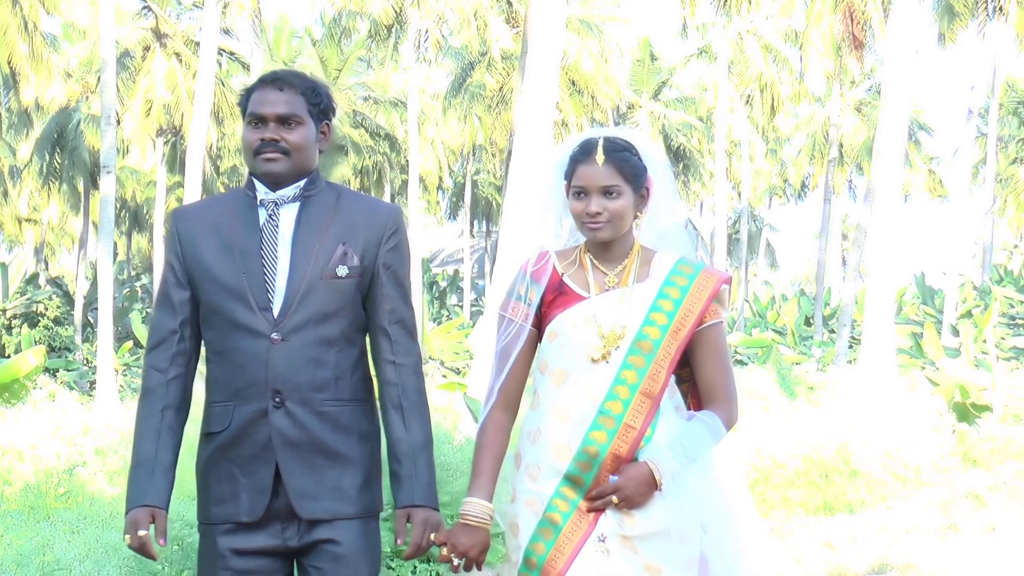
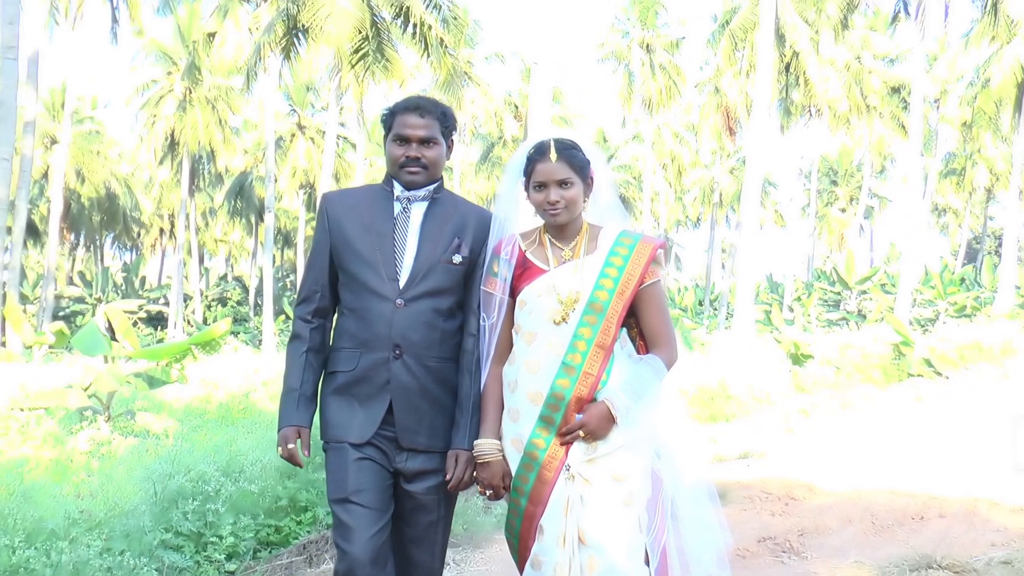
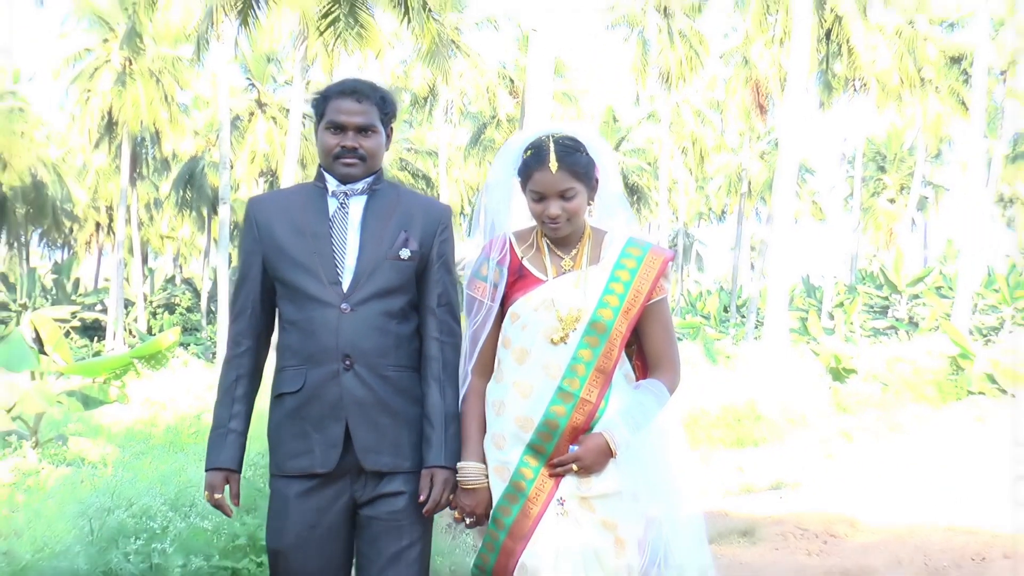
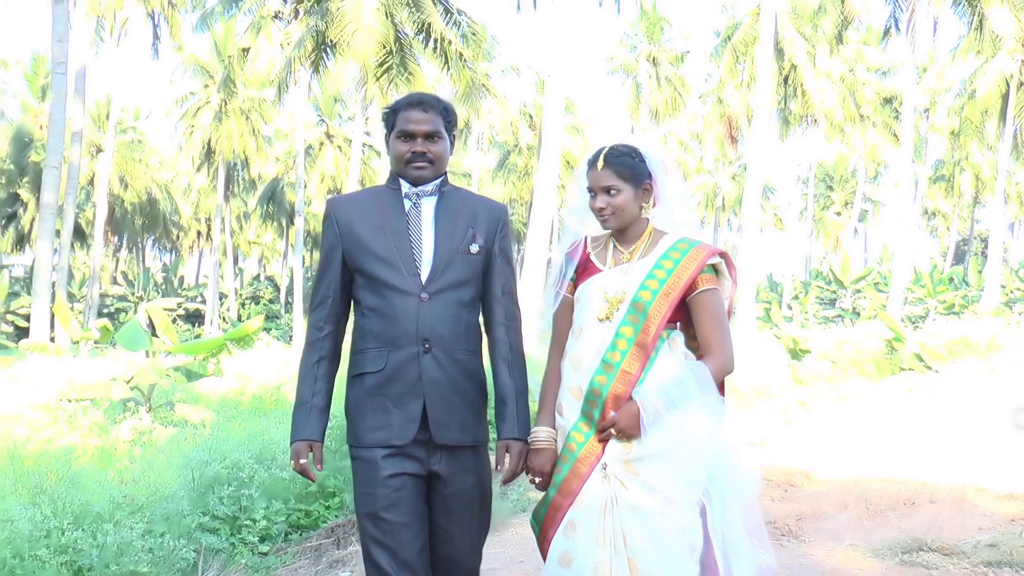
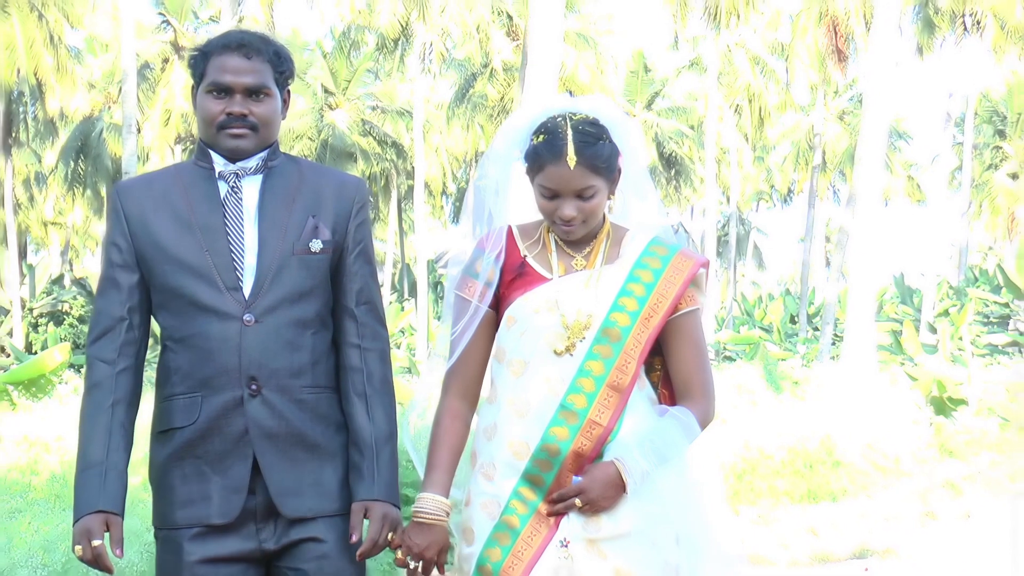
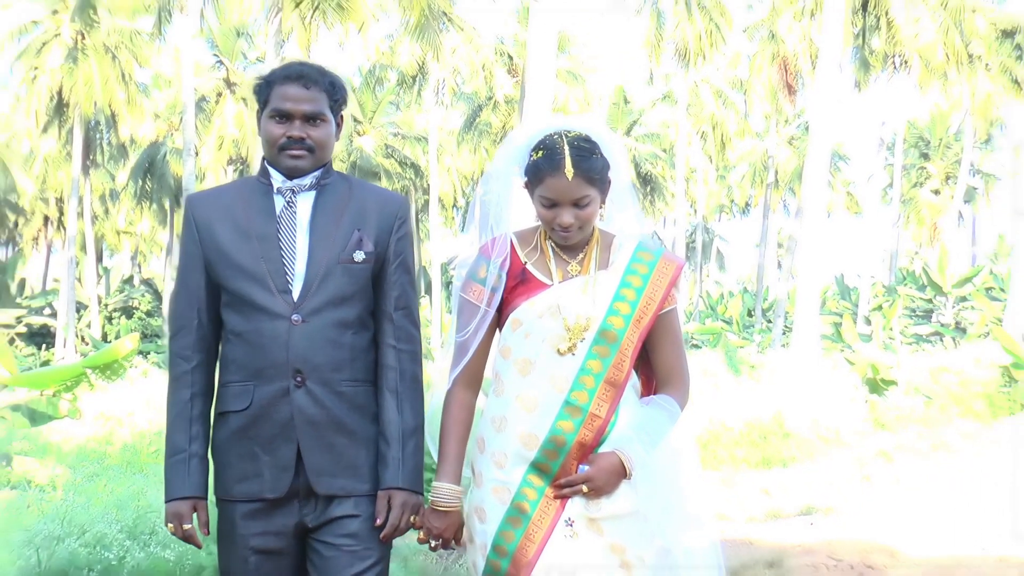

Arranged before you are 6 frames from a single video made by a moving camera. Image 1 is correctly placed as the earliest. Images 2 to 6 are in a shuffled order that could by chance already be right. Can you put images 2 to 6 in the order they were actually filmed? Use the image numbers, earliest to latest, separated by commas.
5, 6, 3, 2, 4
